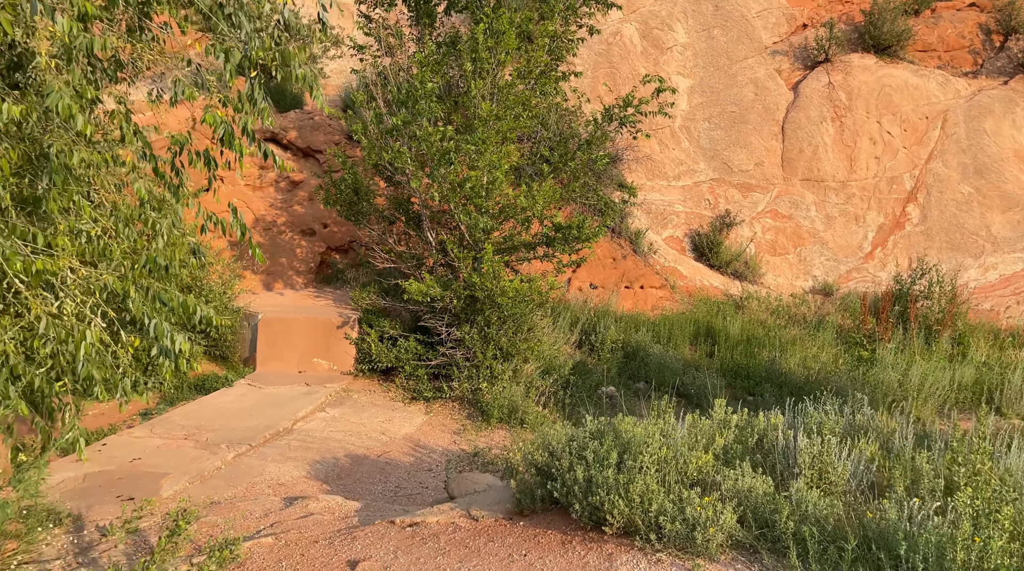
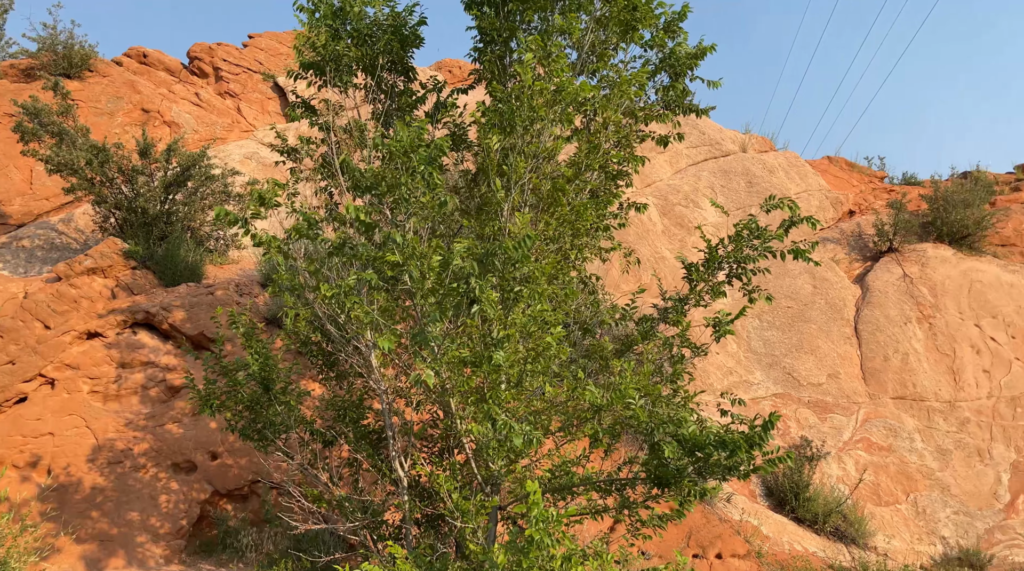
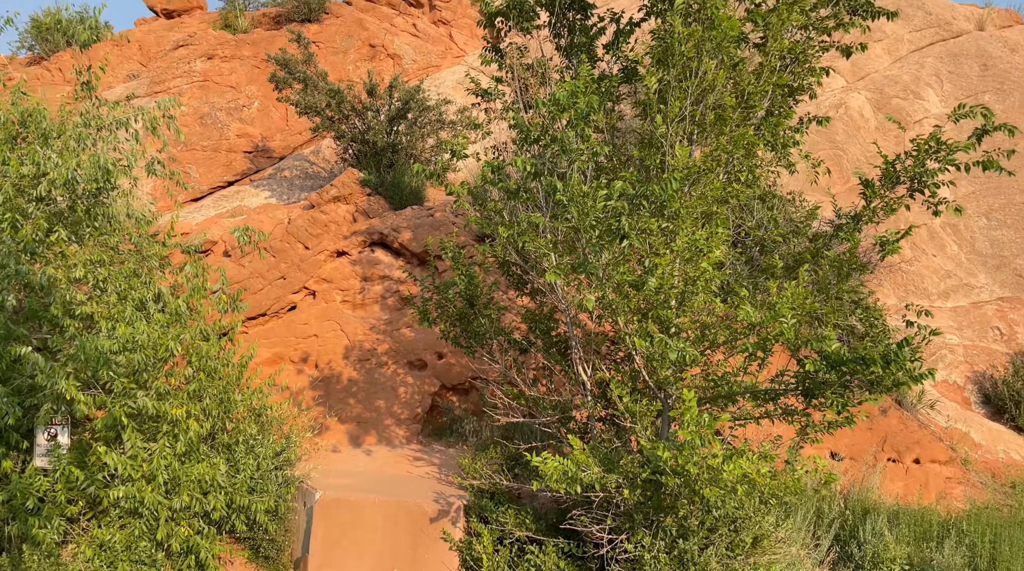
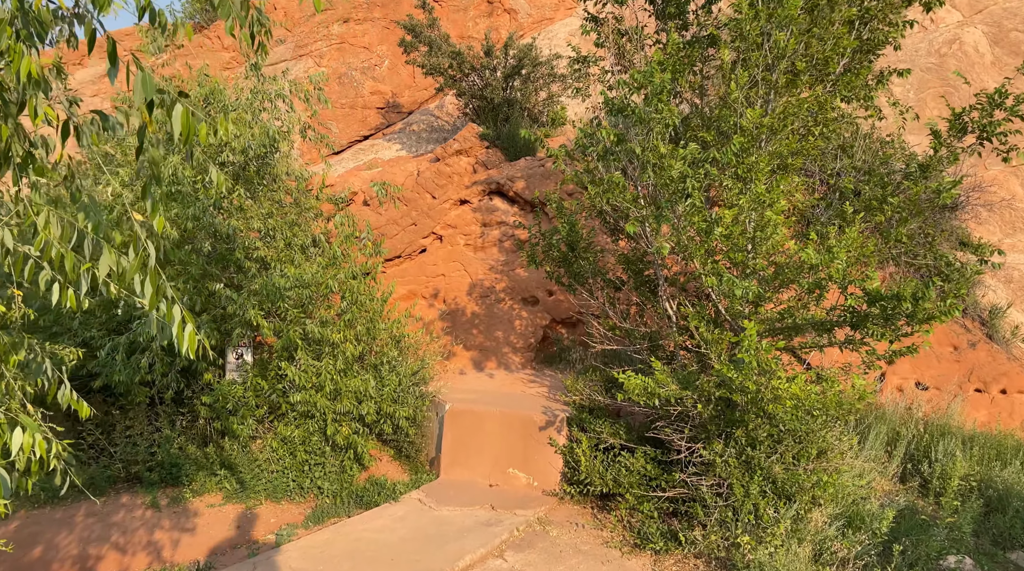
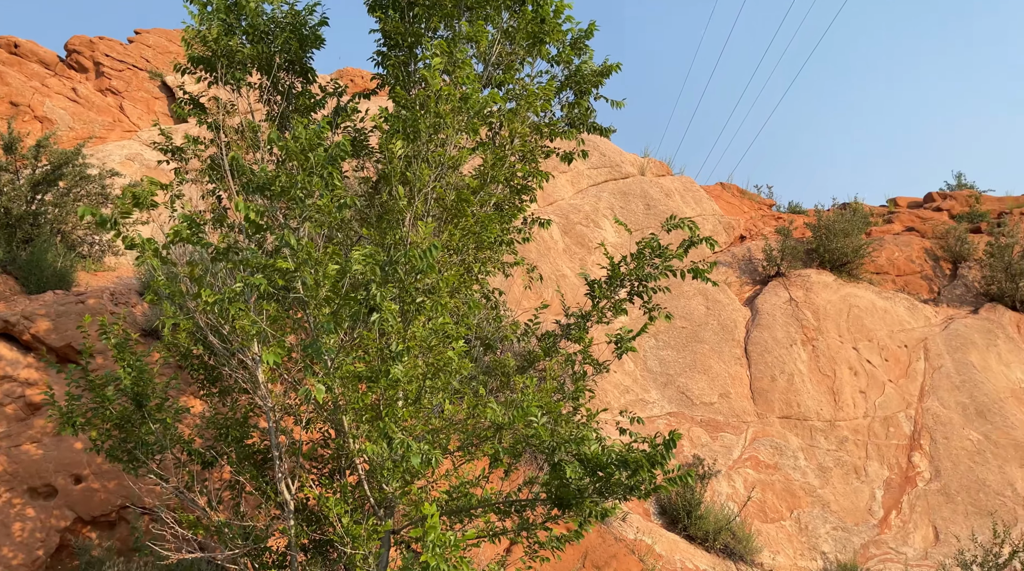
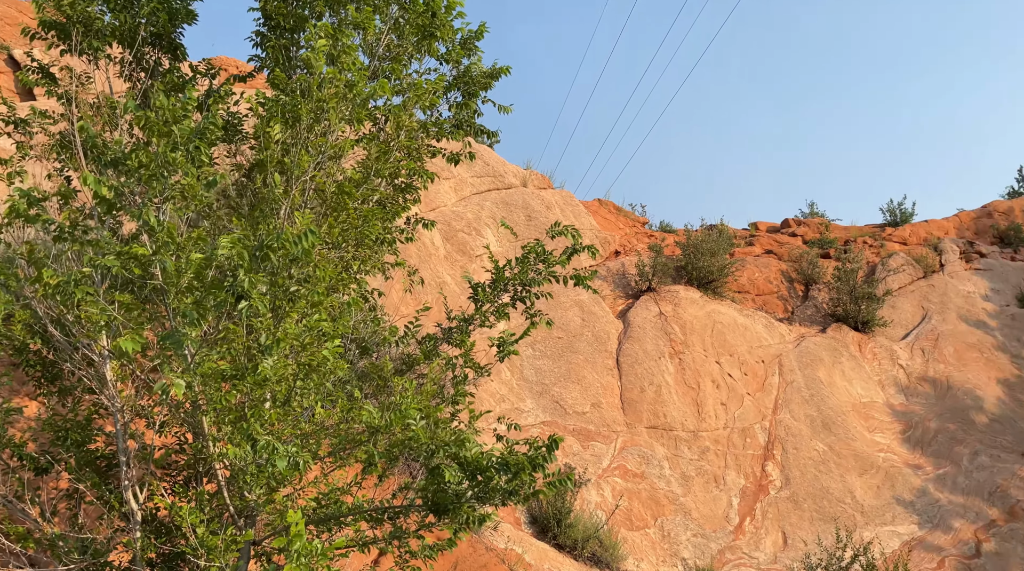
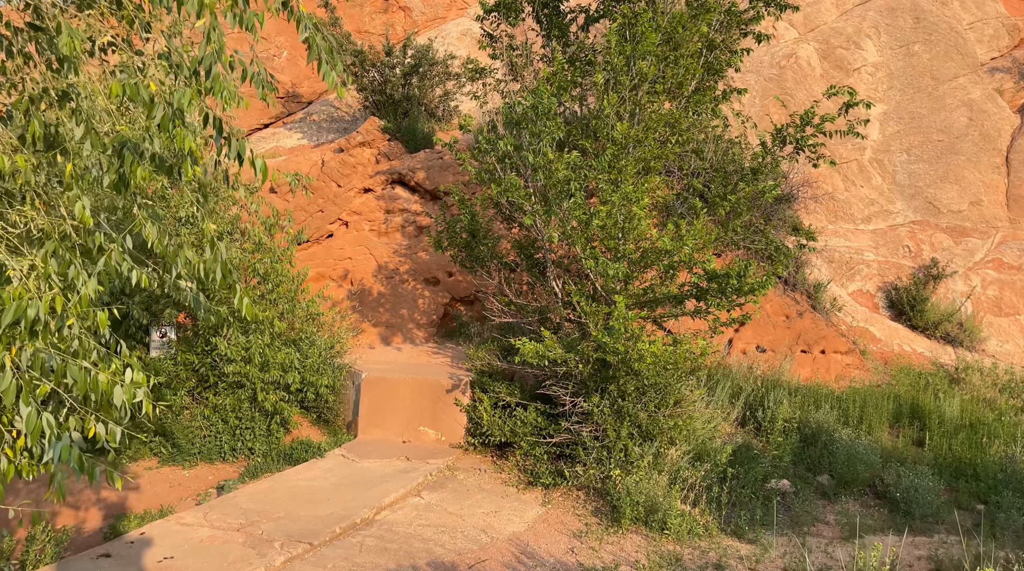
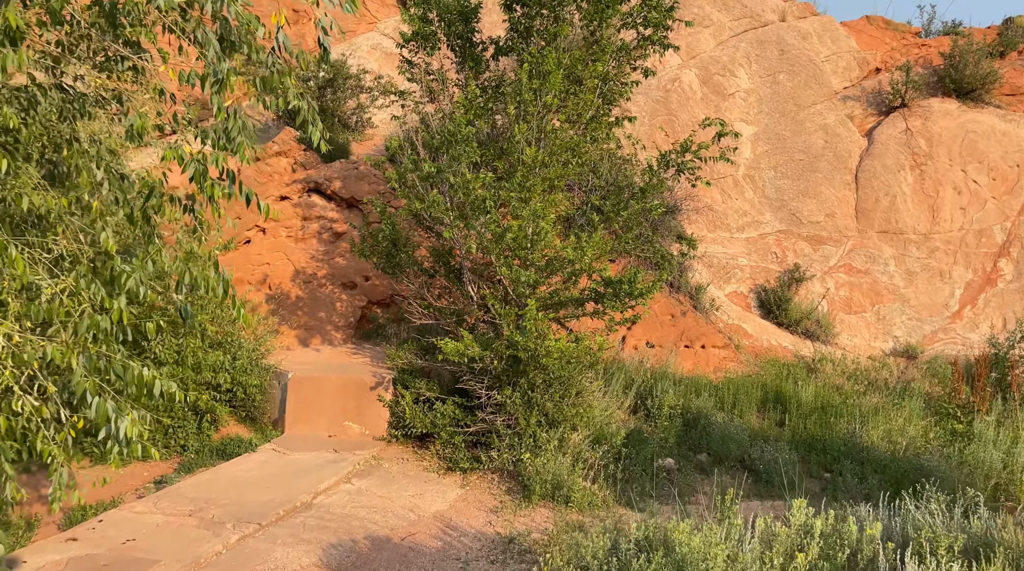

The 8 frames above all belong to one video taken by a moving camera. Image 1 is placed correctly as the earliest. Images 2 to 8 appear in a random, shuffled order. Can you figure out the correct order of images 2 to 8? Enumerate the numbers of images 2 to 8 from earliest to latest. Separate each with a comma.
8, 7, 4, 3, 2, 5, 6
